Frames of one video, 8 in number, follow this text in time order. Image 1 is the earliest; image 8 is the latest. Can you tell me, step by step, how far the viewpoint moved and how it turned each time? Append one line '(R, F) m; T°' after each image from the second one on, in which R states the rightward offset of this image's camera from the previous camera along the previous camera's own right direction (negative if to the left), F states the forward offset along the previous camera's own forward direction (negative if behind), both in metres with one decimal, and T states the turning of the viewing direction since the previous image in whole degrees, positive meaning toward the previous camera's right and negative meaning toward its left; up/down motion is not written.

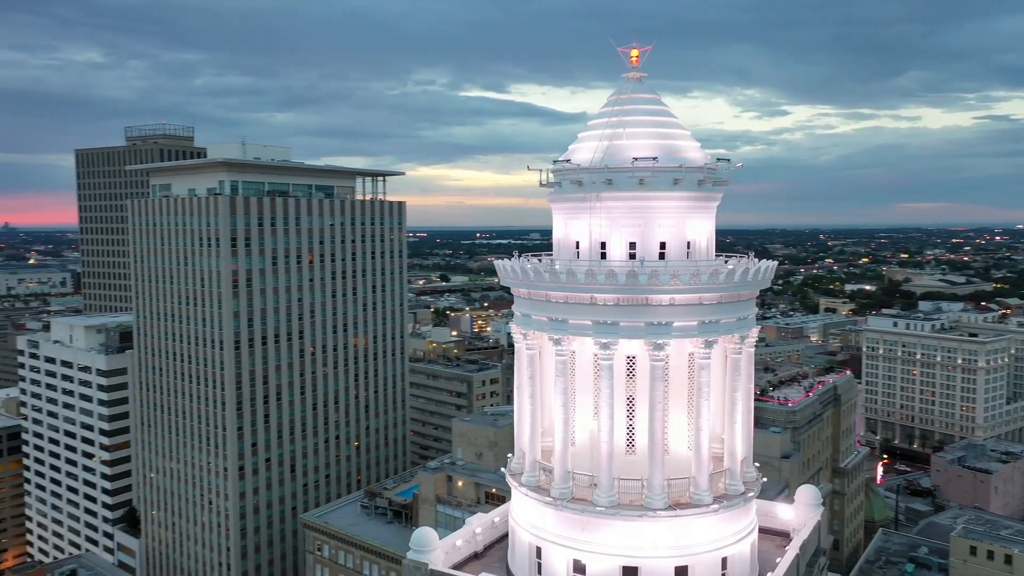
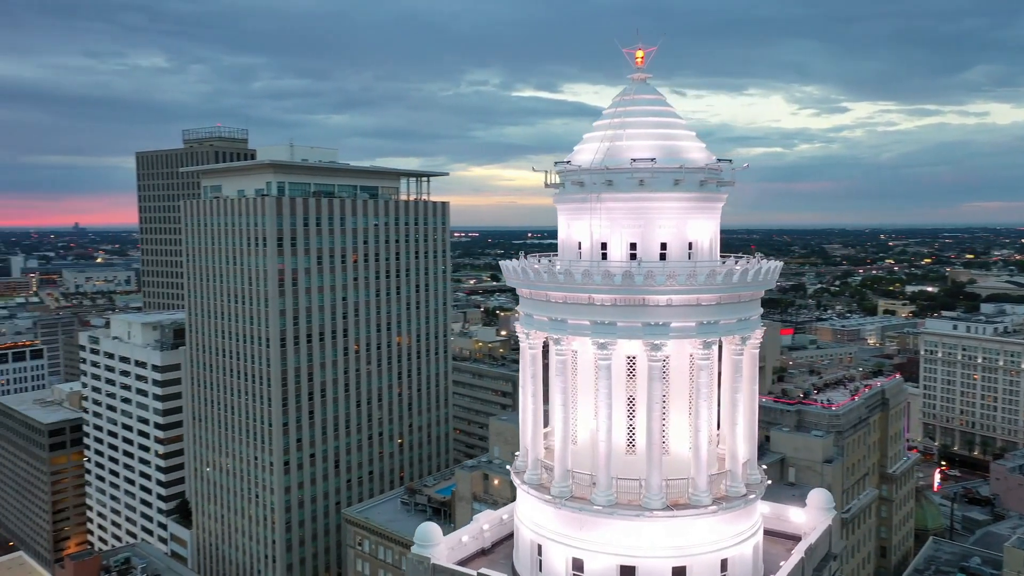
(+1.1, -0.2) m; -4°
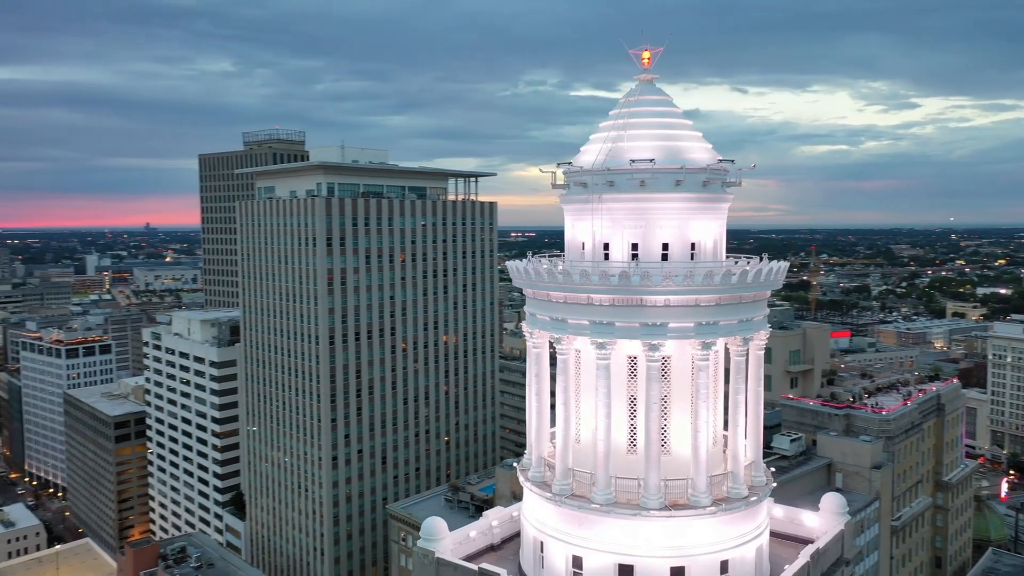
(+1.2, -0.2) m; -4°
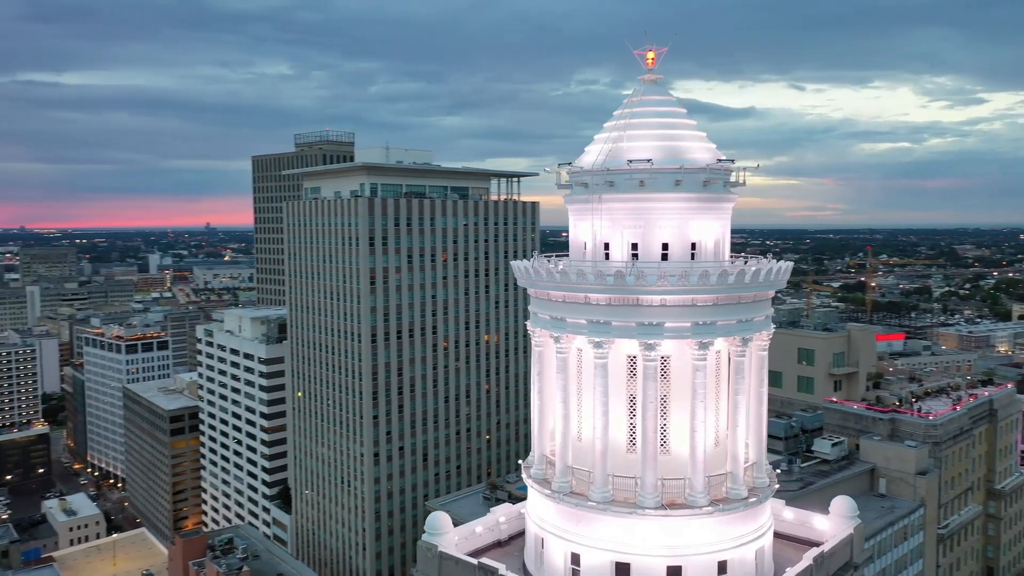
(+1.1, -0.2) m; -4°
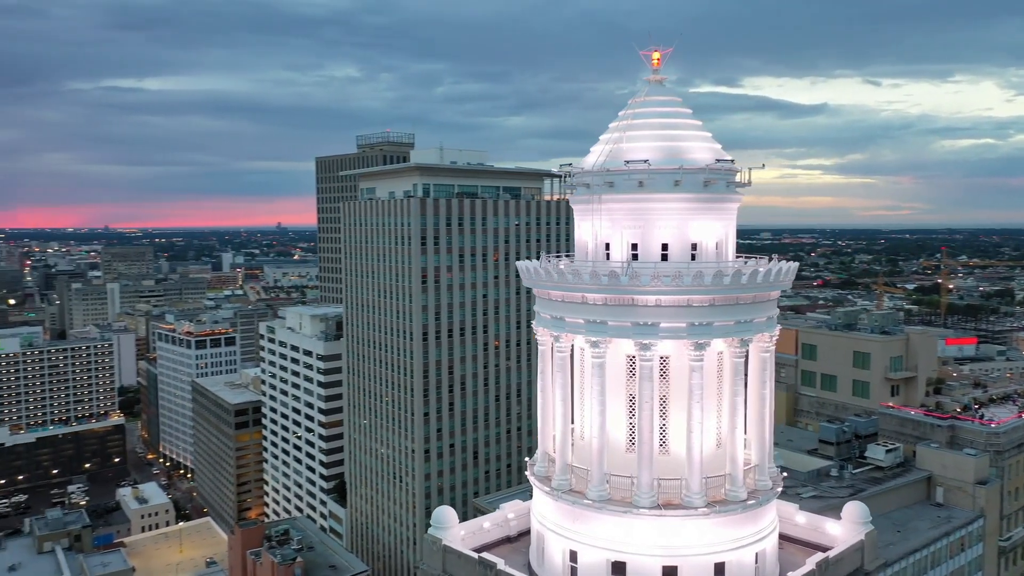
(+1.4, -0.2) m; -4°
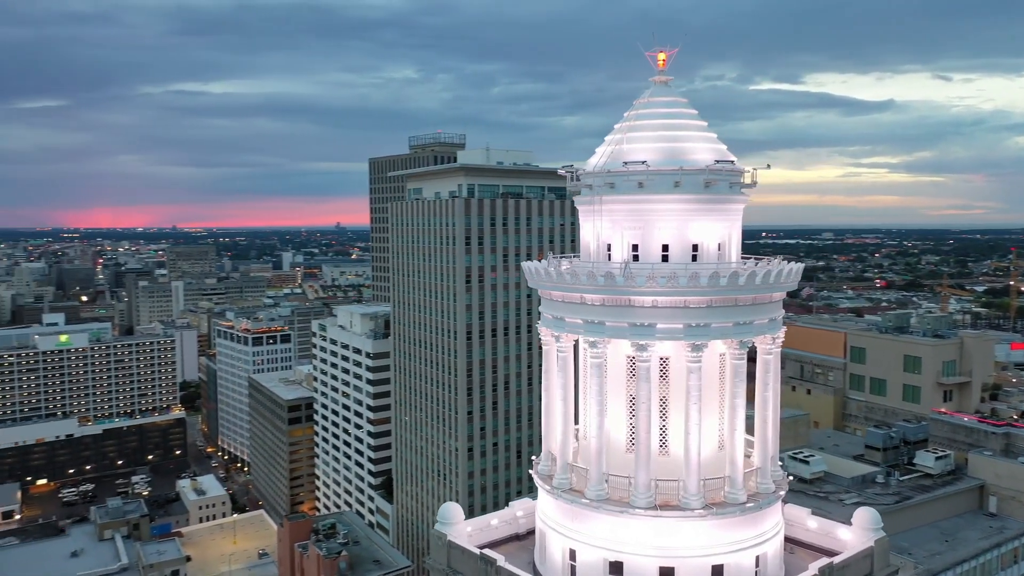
(+1.2, -0.2) m; -4°
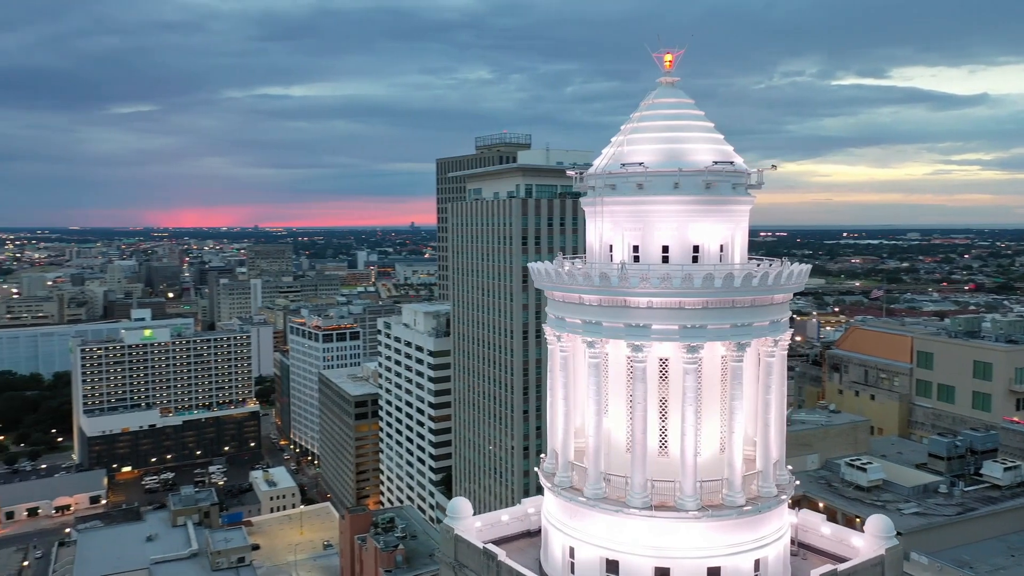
(+1.5, -0.2) m; -5°
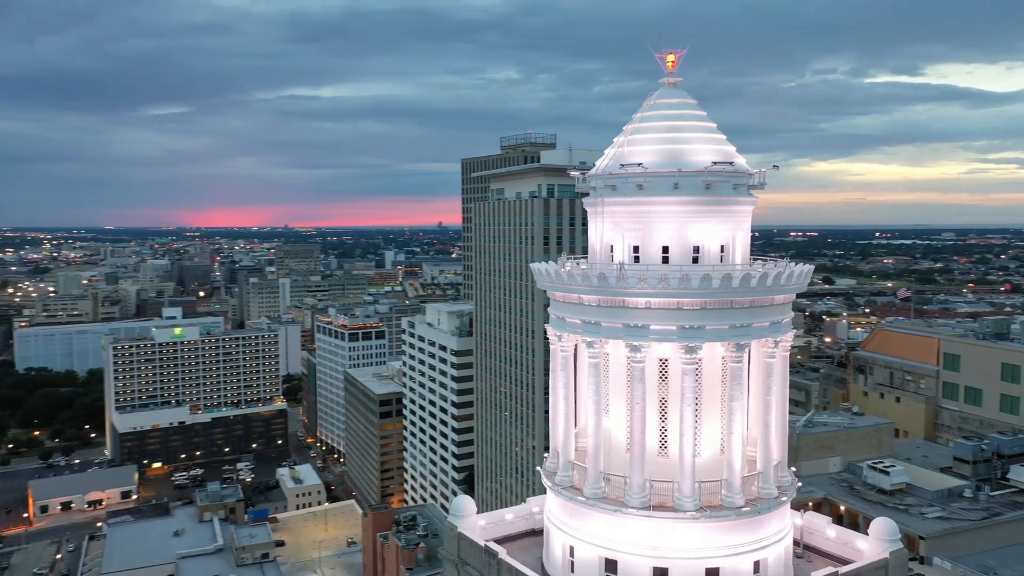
(+0.6, -0.1) m; -2°
